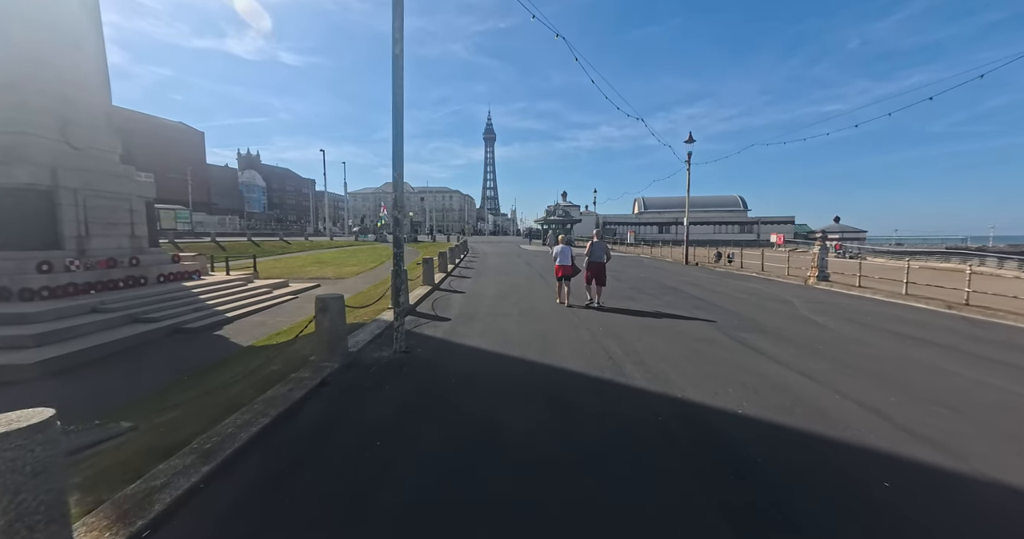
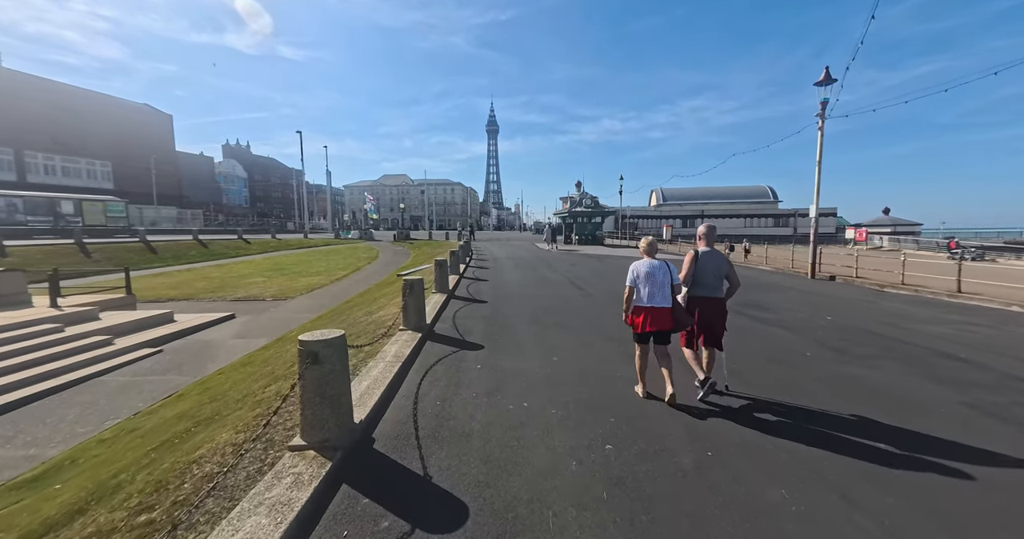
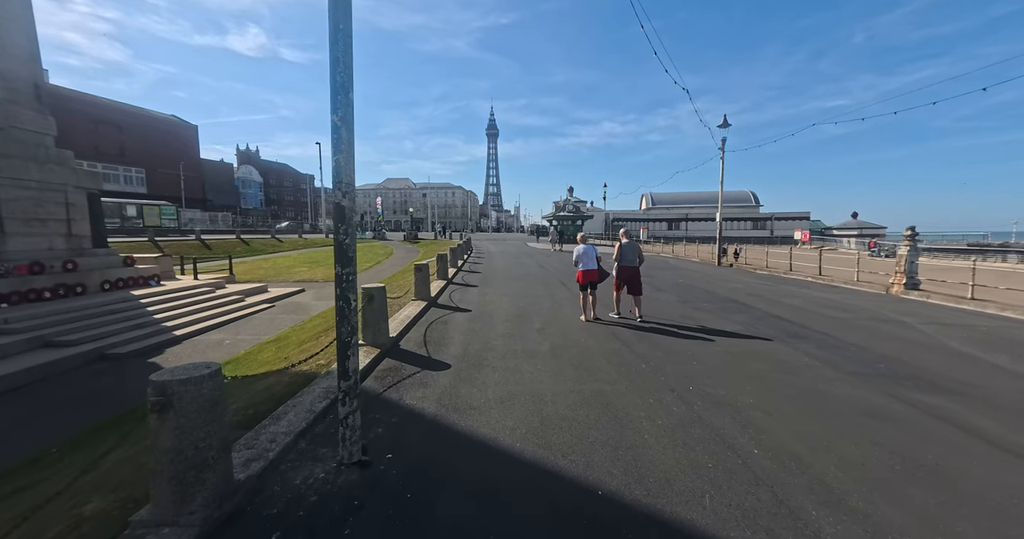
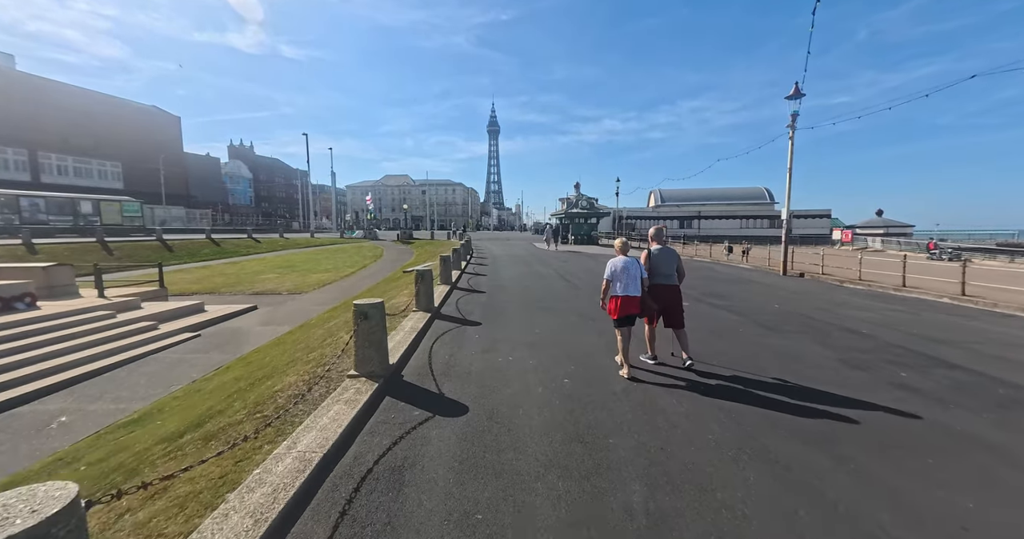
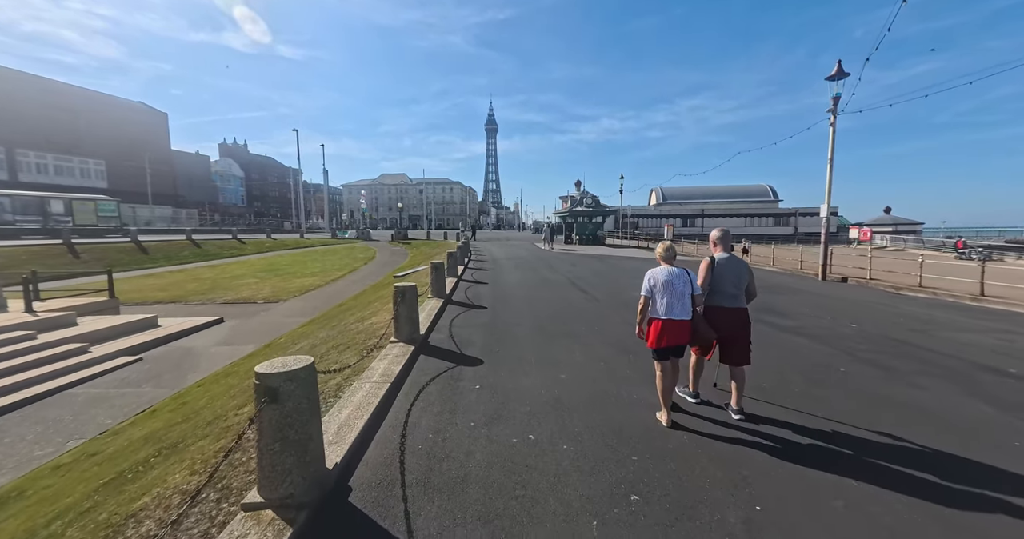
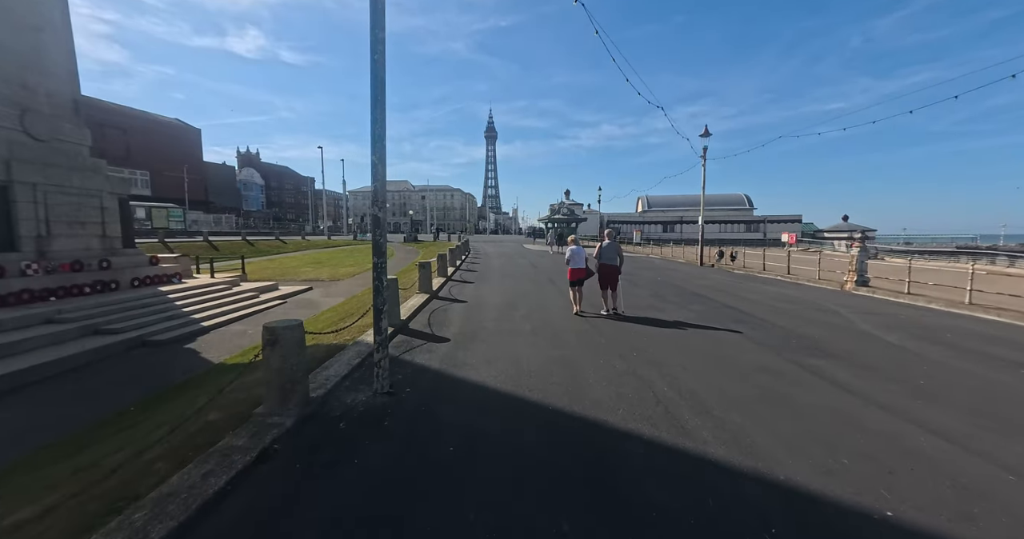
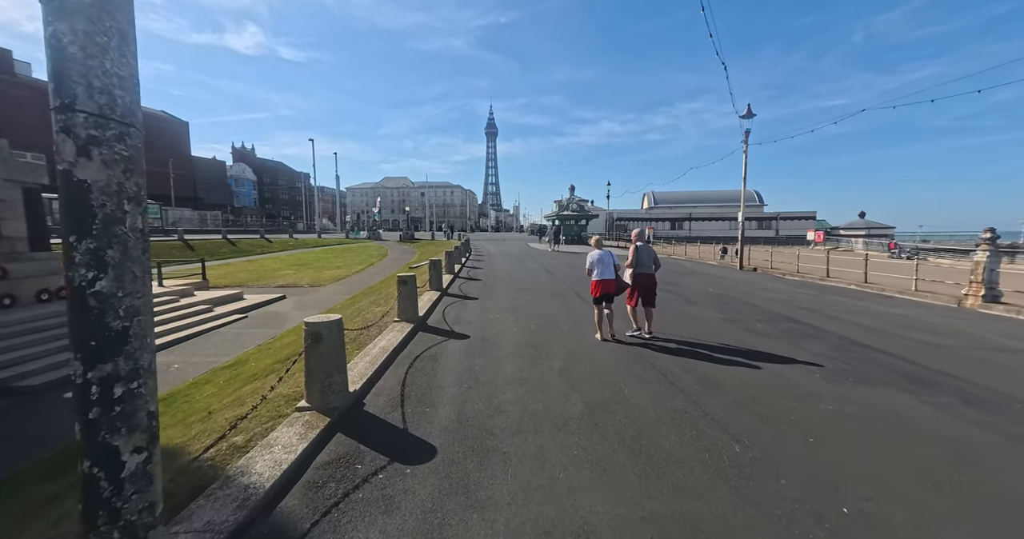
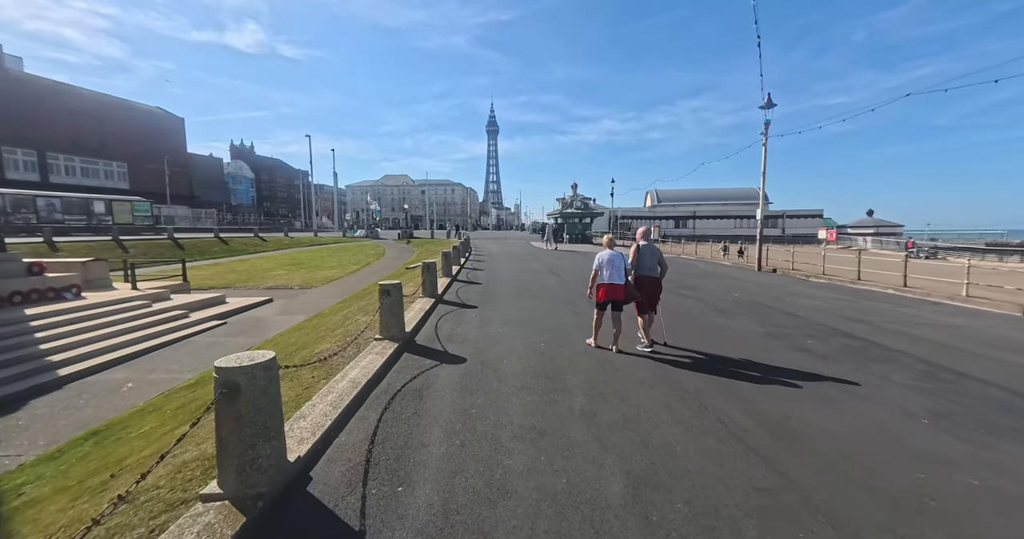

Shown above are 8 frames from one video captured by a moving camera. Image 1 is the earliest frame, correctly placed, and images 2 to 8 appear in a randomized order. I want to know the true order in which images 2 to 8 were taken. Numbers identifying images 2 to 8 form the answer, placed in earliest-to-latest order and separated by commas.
6, 3, 7, 8, 4, 2, 5
